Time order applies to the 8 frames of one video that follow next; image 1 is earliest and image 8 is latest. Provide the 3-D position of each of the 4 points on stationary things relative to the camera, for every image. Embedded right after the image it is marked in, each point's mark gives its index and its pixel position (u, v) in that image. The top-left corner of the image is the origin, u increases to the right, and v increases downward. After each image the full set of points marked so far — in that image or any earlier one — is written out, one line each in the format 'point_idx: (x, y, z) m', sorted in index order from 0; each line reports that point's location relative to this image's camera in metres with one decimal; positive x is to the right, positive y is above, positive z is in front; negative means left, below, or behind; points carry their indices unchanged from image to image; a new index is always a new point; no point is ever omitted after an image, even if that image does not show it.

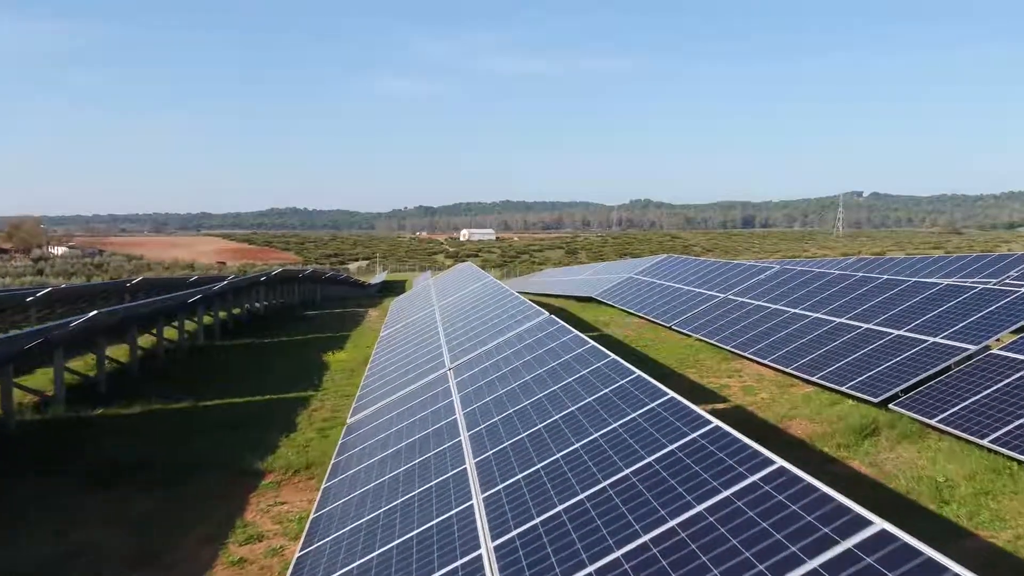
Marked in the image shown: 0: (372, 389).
0: (-2.5, -1.7, +15.1) m
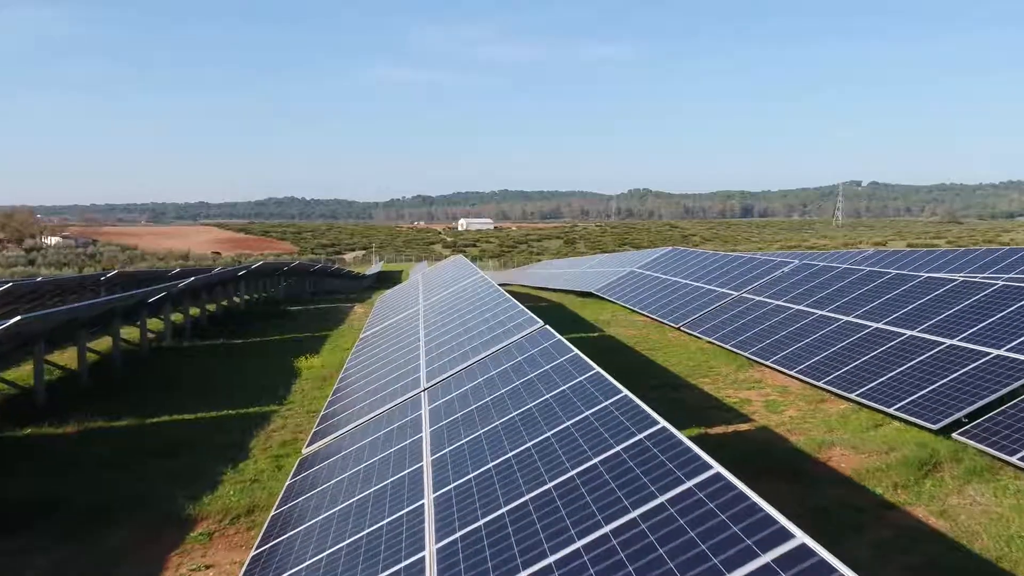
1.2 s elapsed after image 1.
0: (-2.6, -1.8, +13.0) m
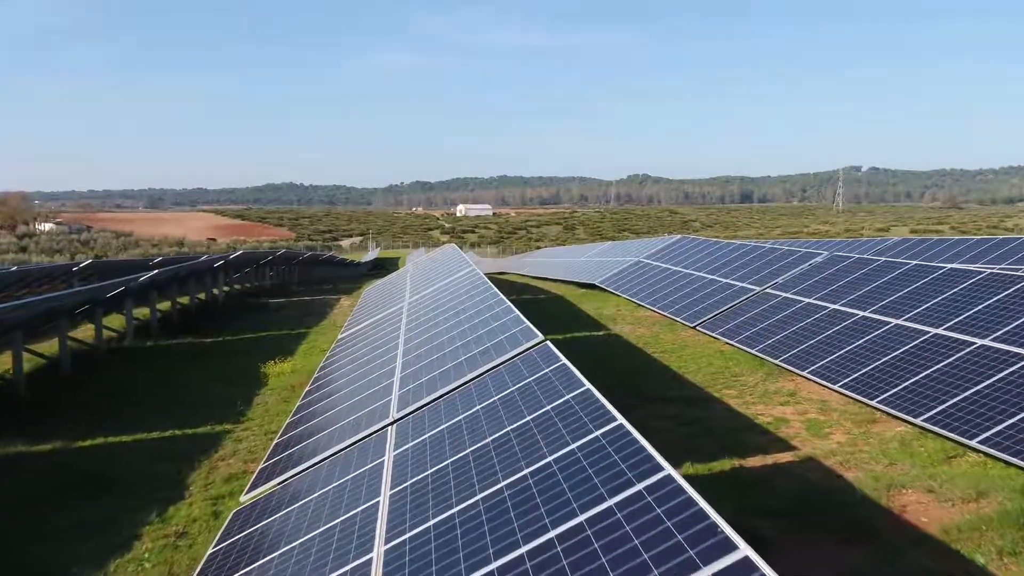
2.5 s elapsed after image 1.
0: (-2.7, -1.8, +10.8) m
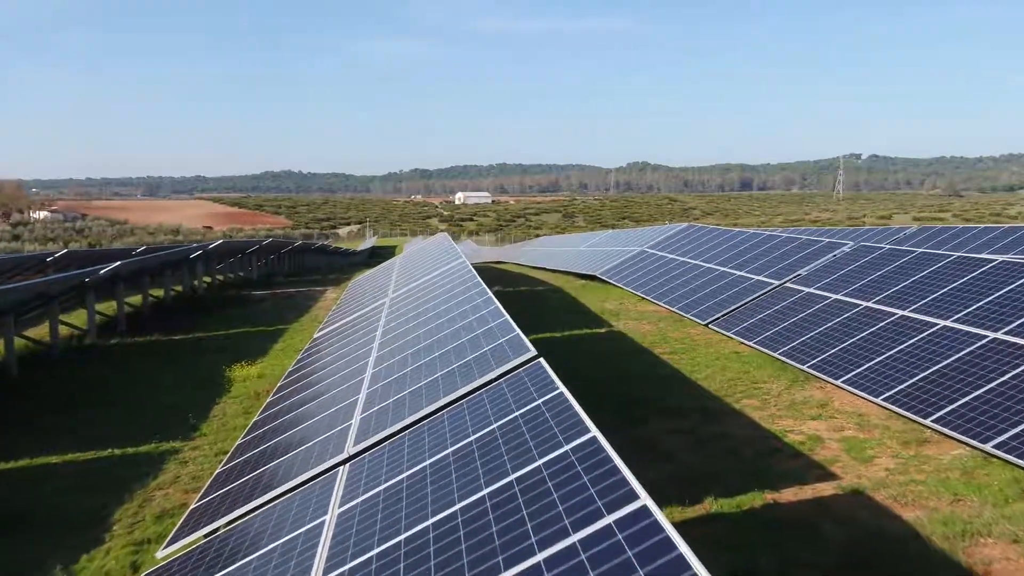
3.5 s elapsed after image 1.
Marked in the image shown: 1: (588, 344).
0: (-2.8, -1.8, +9.0) m
1: (+1.6, -1.1, +18.1) m
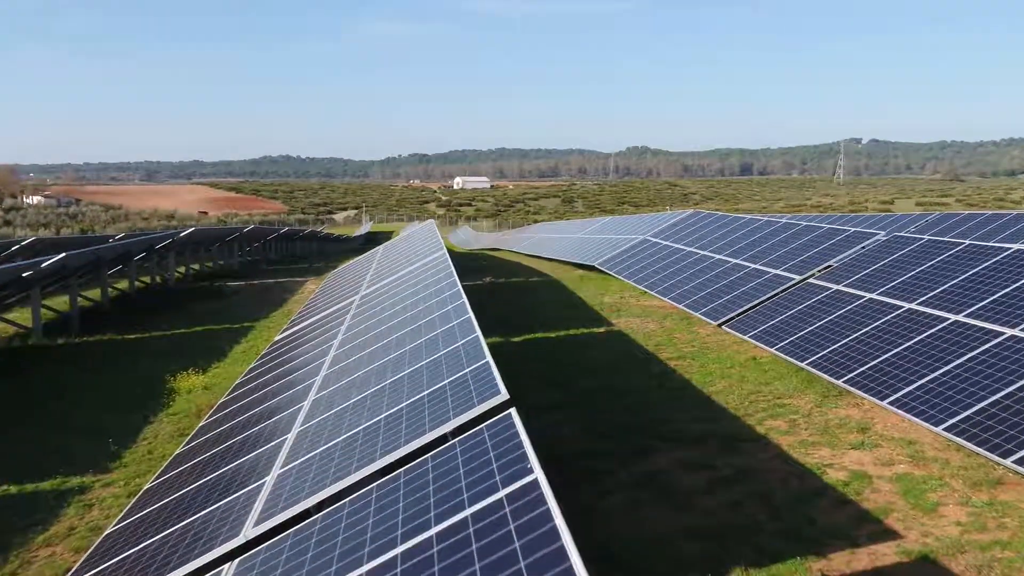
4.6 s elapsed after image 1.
0: (-3.1, -1.9, +7.1) m
1: (+1.4, -1.1, +16.1) m
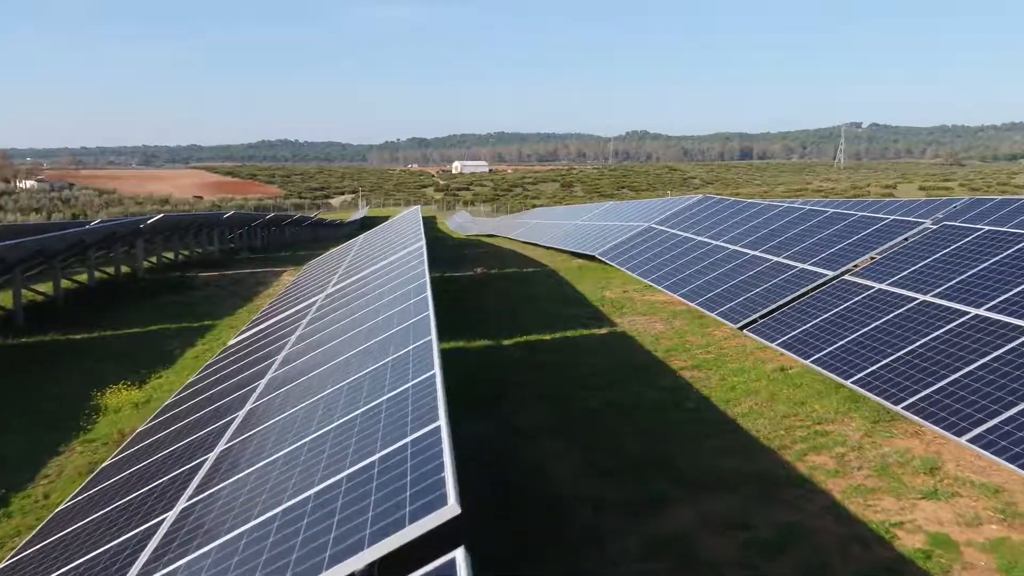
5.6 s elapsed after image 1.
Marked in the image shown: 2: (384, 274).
0: (-3.2, -2.0, +5.1) m
1: (+1.2, -1.0, +14.1) m
2: (-2.0, +0.3, +14.3) m
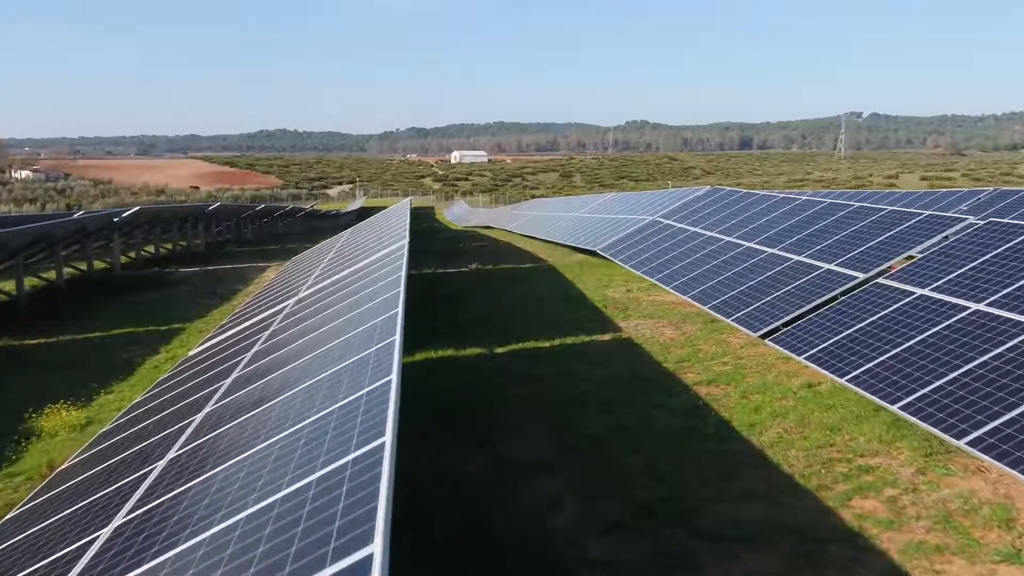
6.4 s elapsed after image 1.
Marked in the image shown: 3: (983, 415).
0: (-3.3, -2.1, +3.7) m
1: (+1.1, -1.0, +12.7) m
2: (-2.1, +0.2, +12.9) m
3: (+4.1, -1.0, +7.8) m
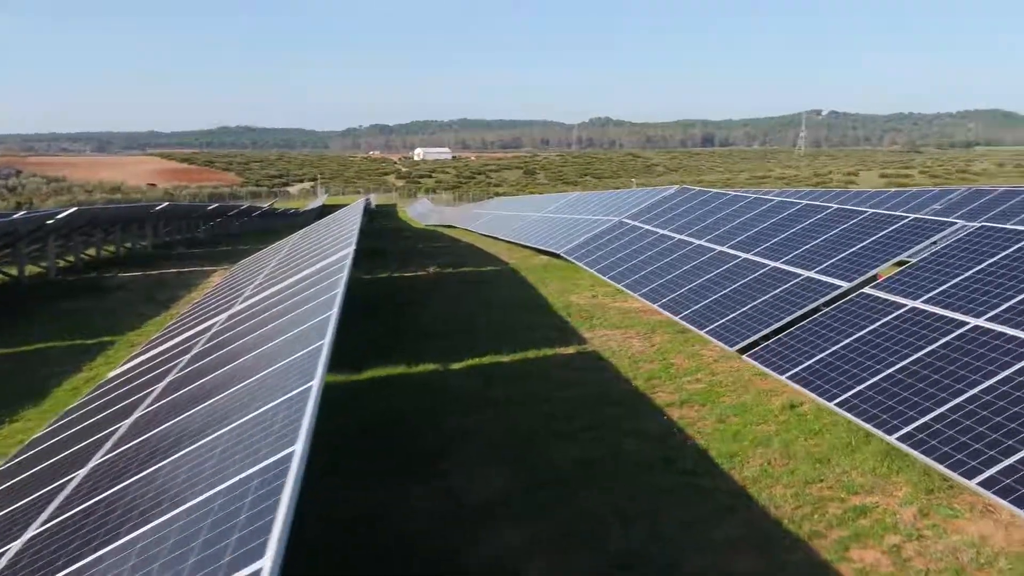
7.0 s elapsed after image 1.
0: (-3.5, -2.3, +2.6) m
1: (+0.5, -1.2, +11.8) m
2: (-2.7, +0.1, +11.8) m
3: (+3.7, -1.1, +7.0) m
